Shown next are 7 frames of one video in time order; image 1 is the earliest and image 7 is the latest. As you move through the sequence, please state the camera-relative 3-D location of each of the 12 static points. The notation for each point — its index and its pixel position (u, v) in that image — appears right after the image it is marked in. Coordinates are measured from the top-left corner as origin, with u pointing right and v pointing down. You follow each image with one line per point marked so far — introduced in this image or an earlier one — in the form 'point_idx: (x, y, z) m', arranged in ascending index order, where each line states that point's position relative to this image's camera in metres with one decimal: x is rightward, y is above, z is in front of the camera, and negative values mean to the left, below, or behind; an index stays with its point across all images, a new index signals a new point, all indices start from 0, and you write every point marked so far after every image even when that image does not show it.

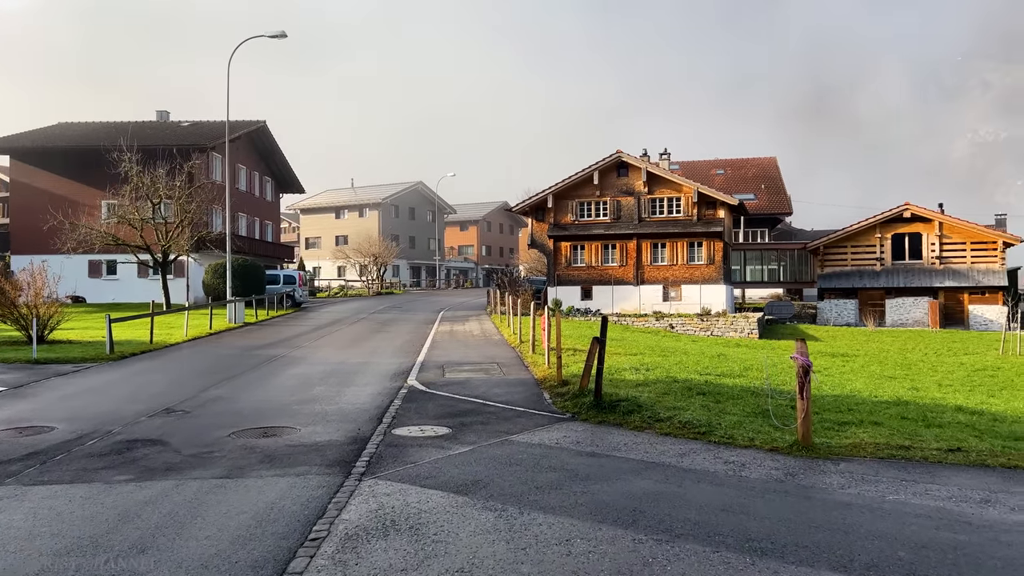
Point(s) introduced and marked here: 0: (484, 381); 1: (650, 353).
0: (-0.5, -1.6, +13.2) m
1: (+3.1, -1.5, +17.8) m
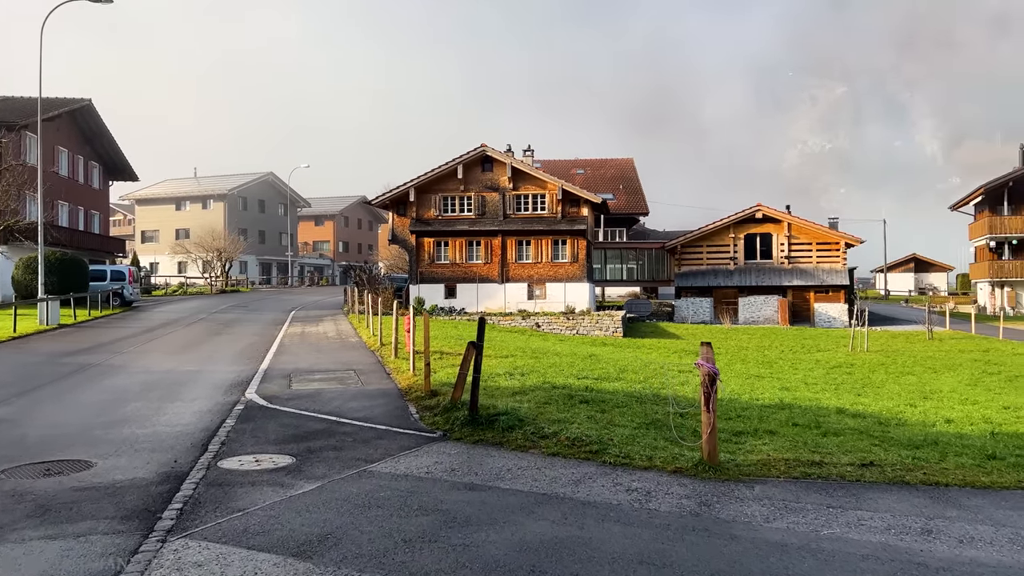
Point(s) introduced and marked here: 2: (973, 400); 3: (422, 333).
0: (-2.5, -1.5, +11.5) m
1: (+0.2, -1.4, +16.6) m
2: (+8.7, -2.1, +15.0) m
3: (-2.1, -1.1, +18.4) m
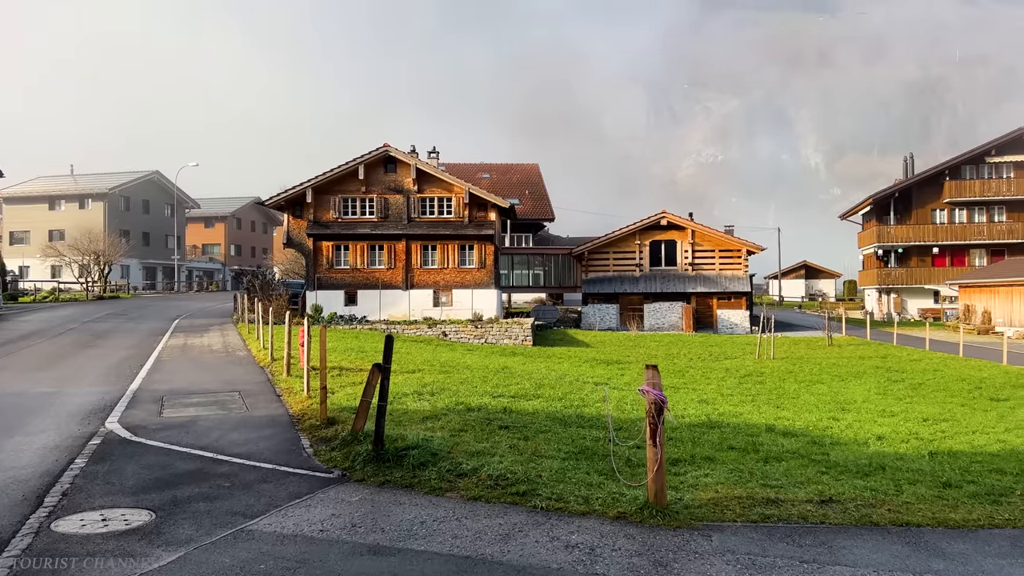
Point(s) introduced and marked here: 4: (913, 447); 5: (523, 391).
0: (-3.6, -1.6, +9.9) m
1: (-1.6, -1.6, +15.4) m
2: (+7.0, -2.3, +14.8) m
3: (-4.1, -1.2, +16.9) m
4: (+5.1, -2.0, +10.2) m
5: (+0.2, -1.7, +13.1) m
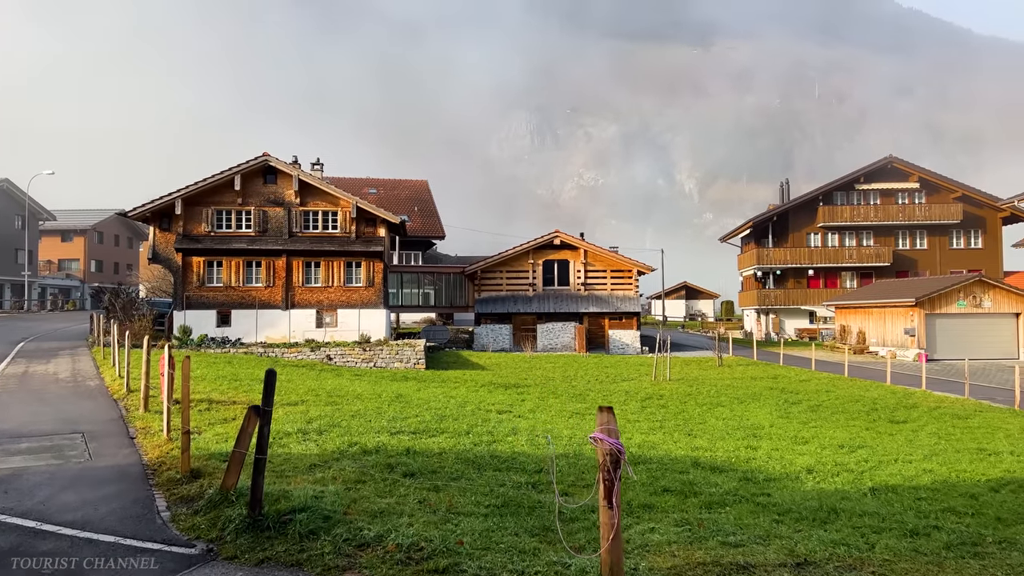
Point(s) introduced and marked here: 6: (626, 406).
0: (-4.6, -1.9, +8.0) m
1: (-3.4, -1.9, +13.7) m
2: (+5.2, -2.7, +14.4) m
3: (-6.0, -1.6, +14.8) m
4: (+4.0, -2.3, +9.6) m
5: (-1.3, -2.0, +11.7) m
6: (+2.8, -2.9, +19.7) m
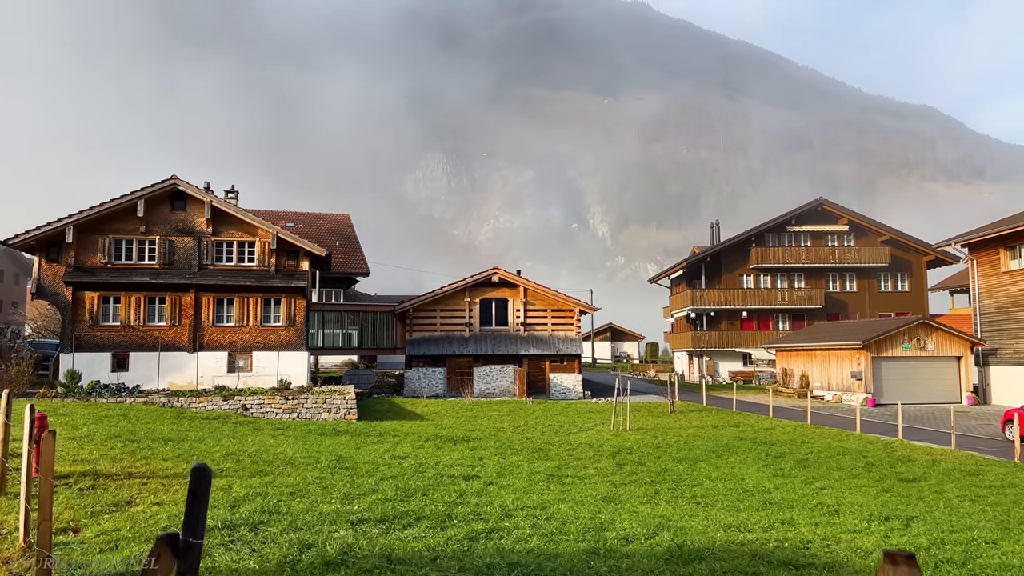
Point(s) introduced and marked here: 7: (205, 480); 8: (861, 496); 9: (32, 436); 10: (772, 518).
0: (-4.3, -2.1, +4.8) m
1: (-3.7, -2.4, +10.6) m
2: (+4.9, -3.3, +12.2) m
3: (-6.4, -2.1, +11.5) m
4: (+4.2, -2.7, +7.3) m
5: (-1.3, -2.4, +8.8) m
6: (+1.9, -3.8, +17.2) m
7: (-1.5, -0.9, +3.7) m
8: (+5.8, -3.4, +13.4) m
9: (-4.7, -1.7, +8.0) m
10: (+3.6, -3.2, +11.0) m
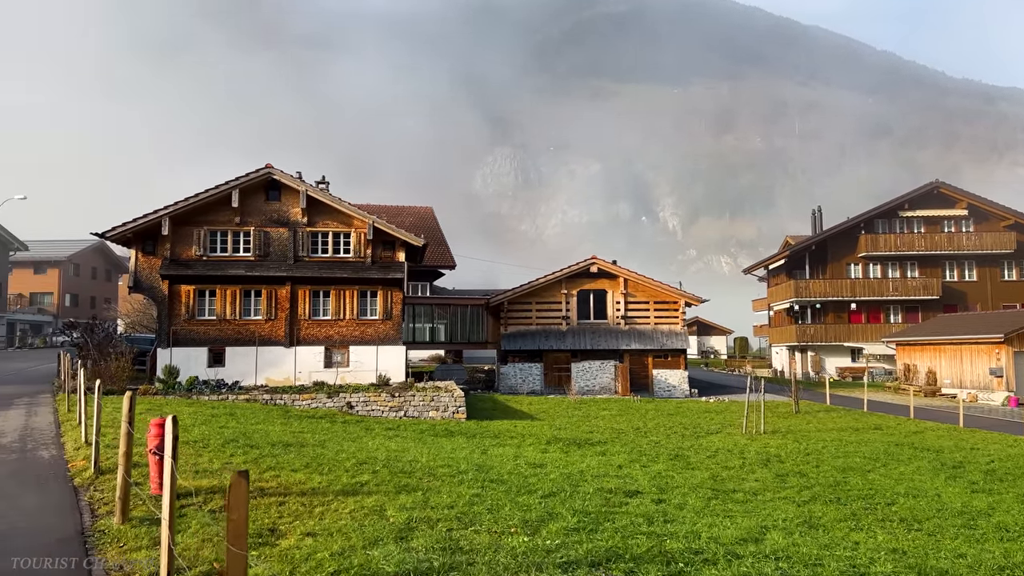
0: (-2.6, -1.9, +3.3) m
1: (-1.5, -2.3, +9.0) m
2: (+7.1, -3.1, +9.9) m
3: (-4.1, -2.0, +10.1) m
4: (+6.0, -2.4, +5.1) m
5: (+0.7, -2.2, +7.0) m
6: (+4.6, -3.5, +15.2) m
7: (+0.1, -0.8, +2.0) m
8: (+8.2, -3.2, +11.0) m
9: (-2.8, -1.6, +6.5) m
10: (+5.7, -2.9, +8.8) m
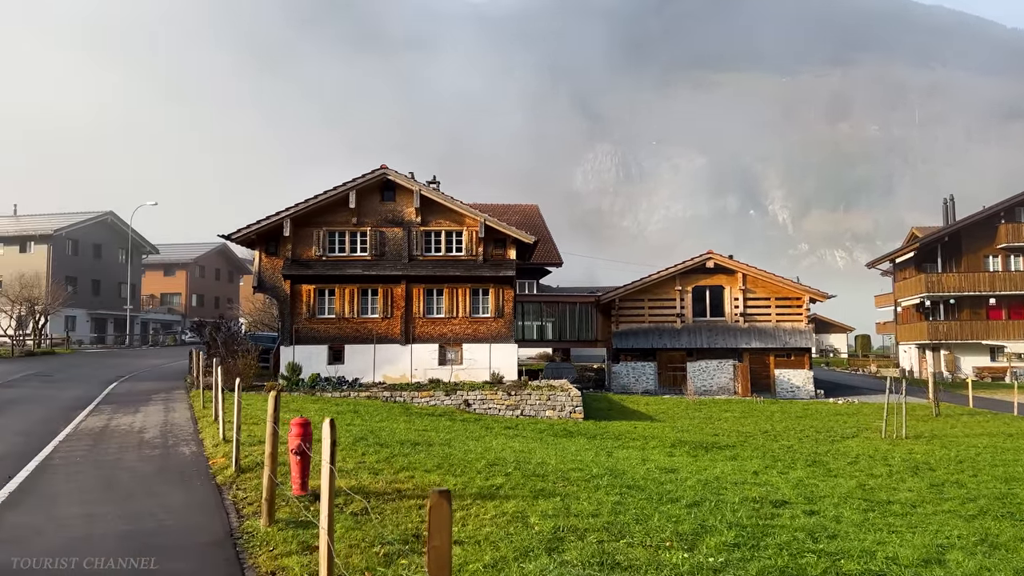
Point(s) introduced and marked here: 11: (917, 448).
0: (-1.7, -1.9, +3.1) m
1: (+0.1, -2.2, +8.7) m
2: (+8.7, -2.9, +8.4) m
3: (-2.4, -2.0, +10.1) m
4: (+7.0, -2.4, +3.8) m
5: (+2.0, -2.2, +6.4) m
6: (+6.9, -3.4, +14.0) m
7: (+0.7, -0.7, +1.5) m
8: (+9.9, -3.1, +9.4) m
9: (-1.5, -1.6, +6.3) m
10: (+7.2, -2.8, +7.6) m
11: (+9.3, -3.7, +18.4) m
